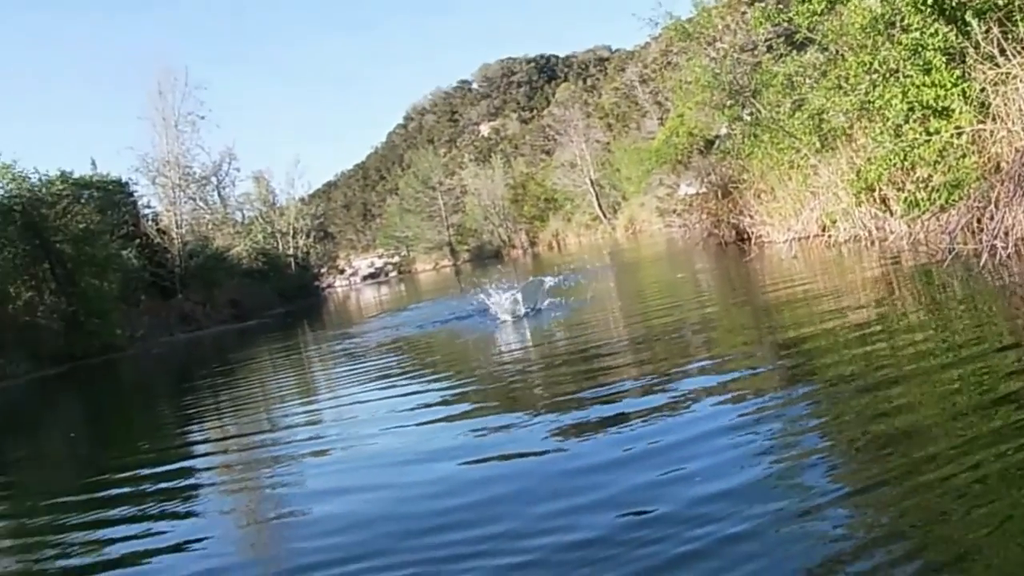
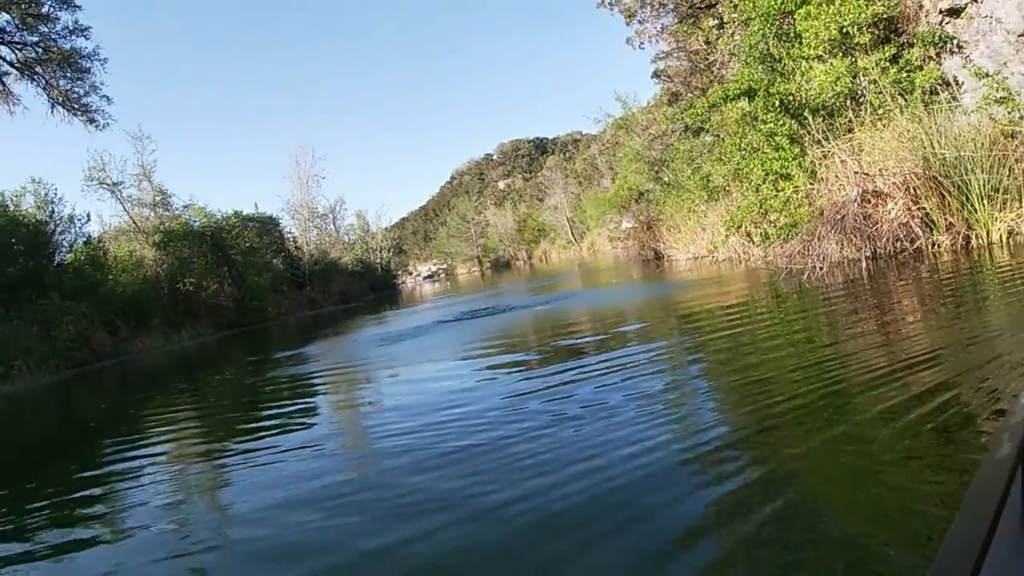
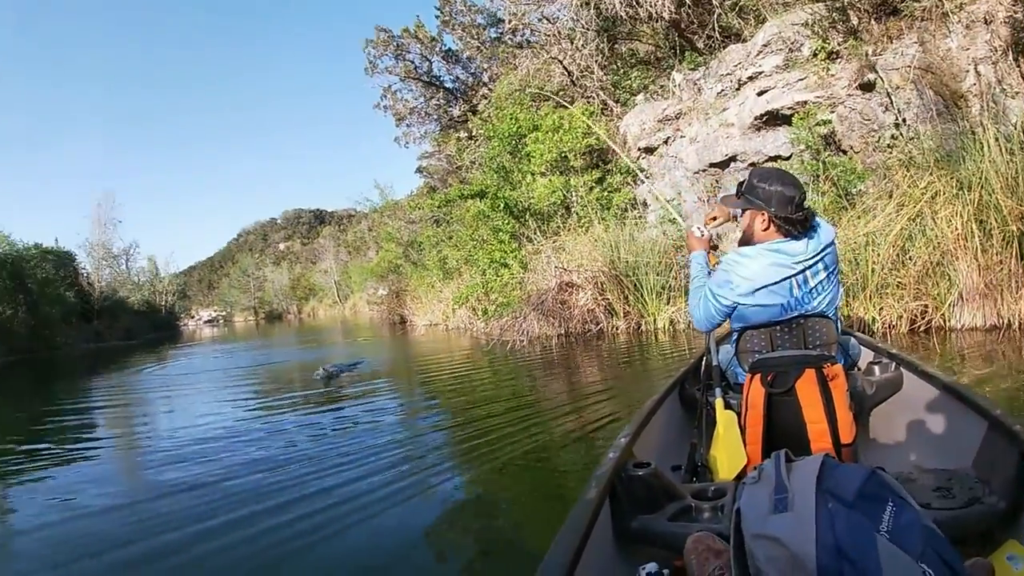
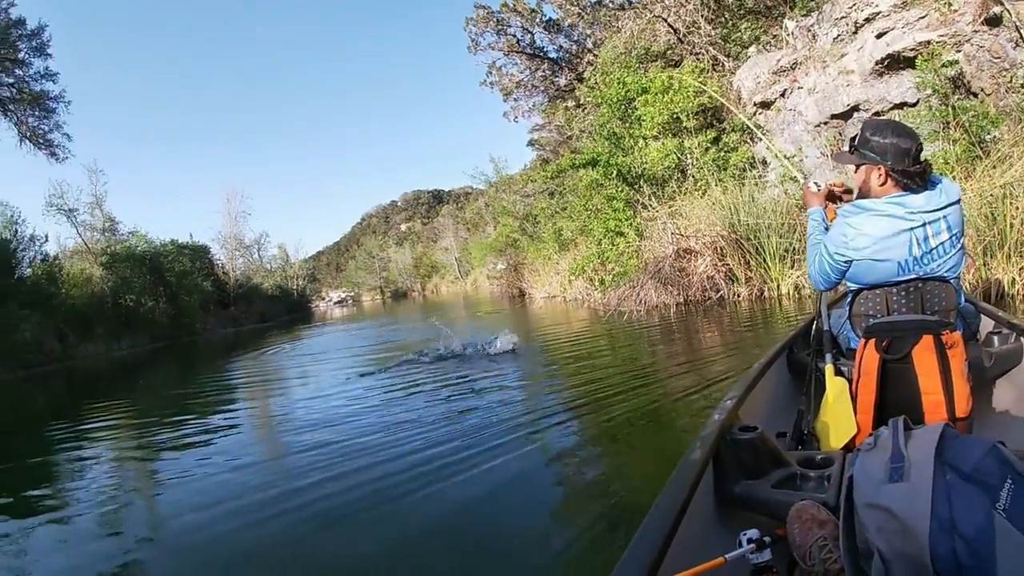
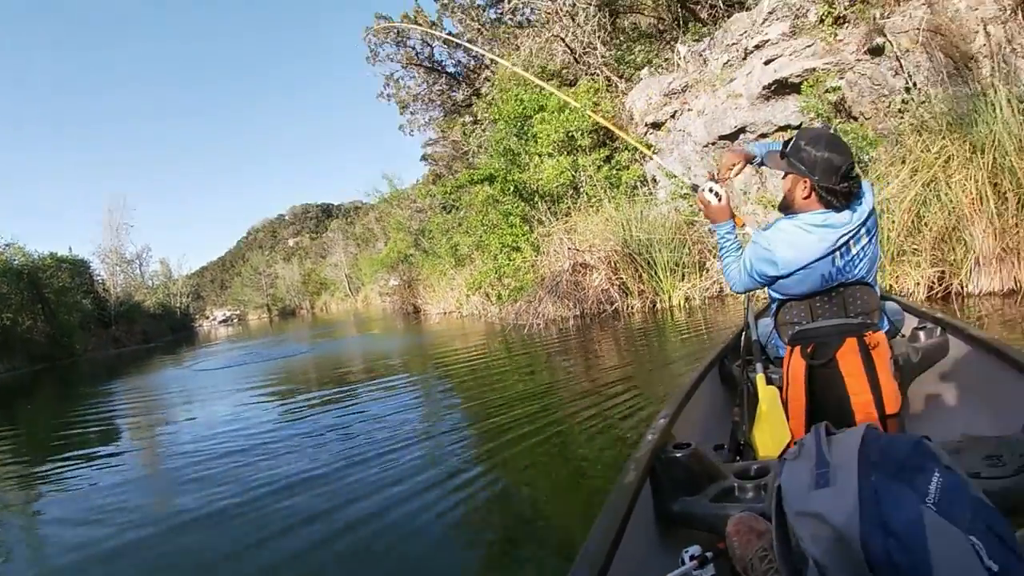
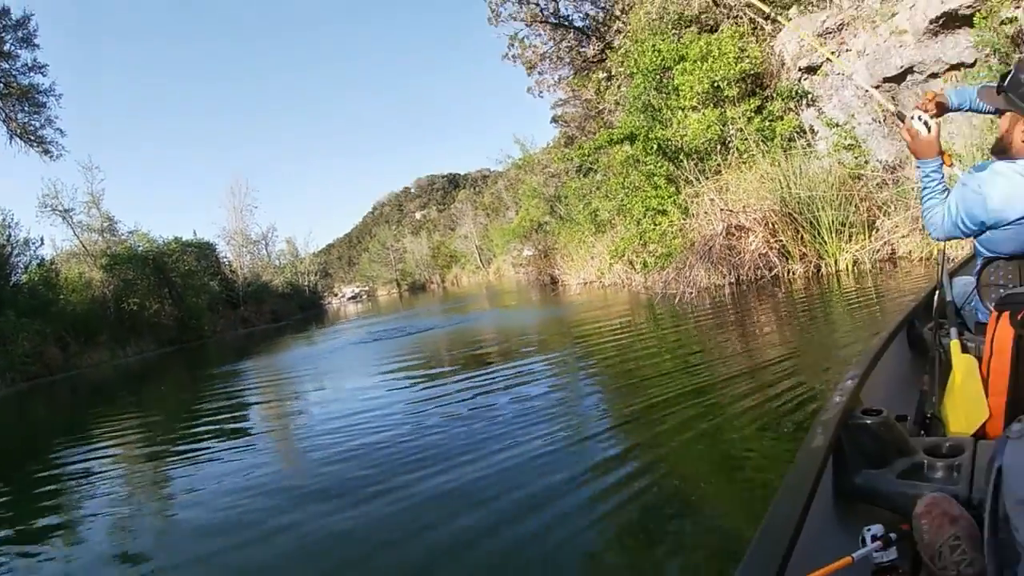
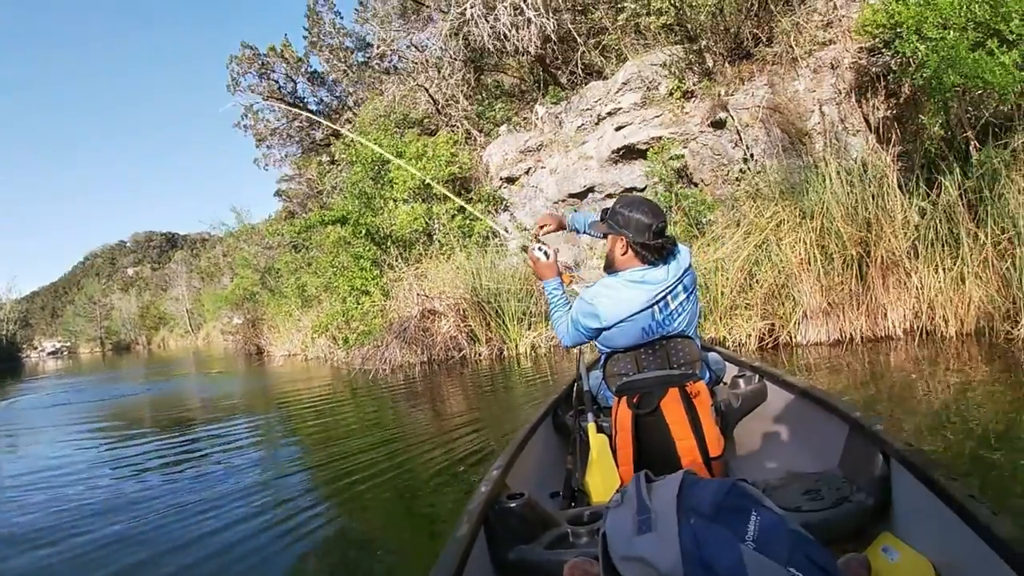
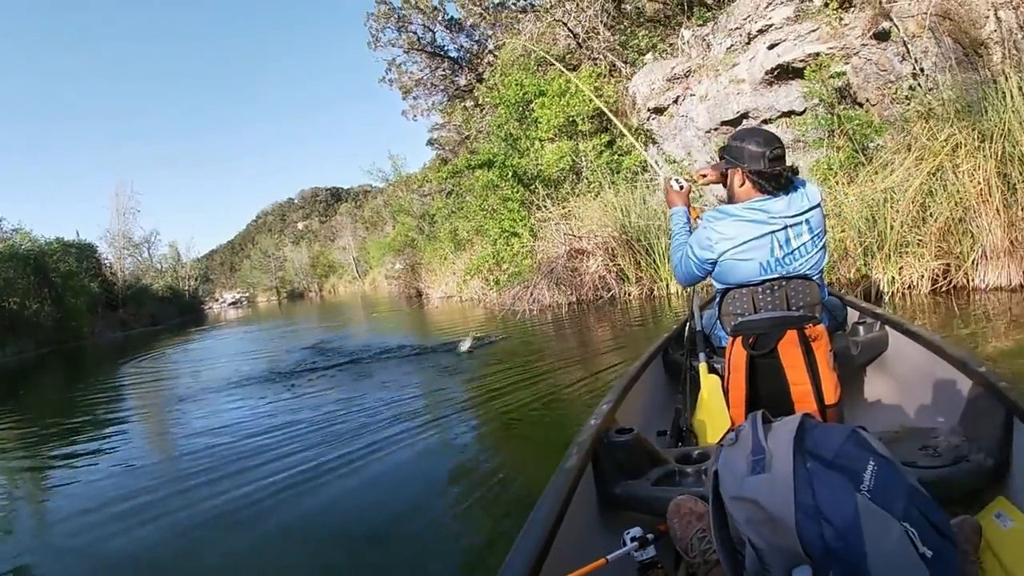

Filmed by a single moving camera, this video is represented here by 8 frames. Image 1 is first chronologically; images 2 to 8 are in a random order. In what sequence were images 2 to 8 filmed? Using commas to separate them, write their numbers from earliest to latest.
2, 6, 5, 7, 3, 4, 8
